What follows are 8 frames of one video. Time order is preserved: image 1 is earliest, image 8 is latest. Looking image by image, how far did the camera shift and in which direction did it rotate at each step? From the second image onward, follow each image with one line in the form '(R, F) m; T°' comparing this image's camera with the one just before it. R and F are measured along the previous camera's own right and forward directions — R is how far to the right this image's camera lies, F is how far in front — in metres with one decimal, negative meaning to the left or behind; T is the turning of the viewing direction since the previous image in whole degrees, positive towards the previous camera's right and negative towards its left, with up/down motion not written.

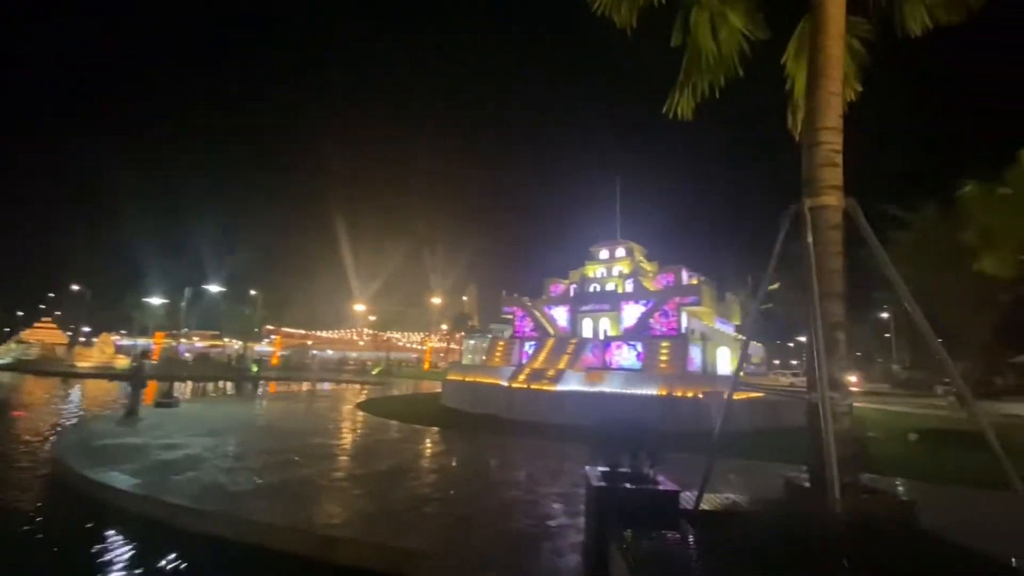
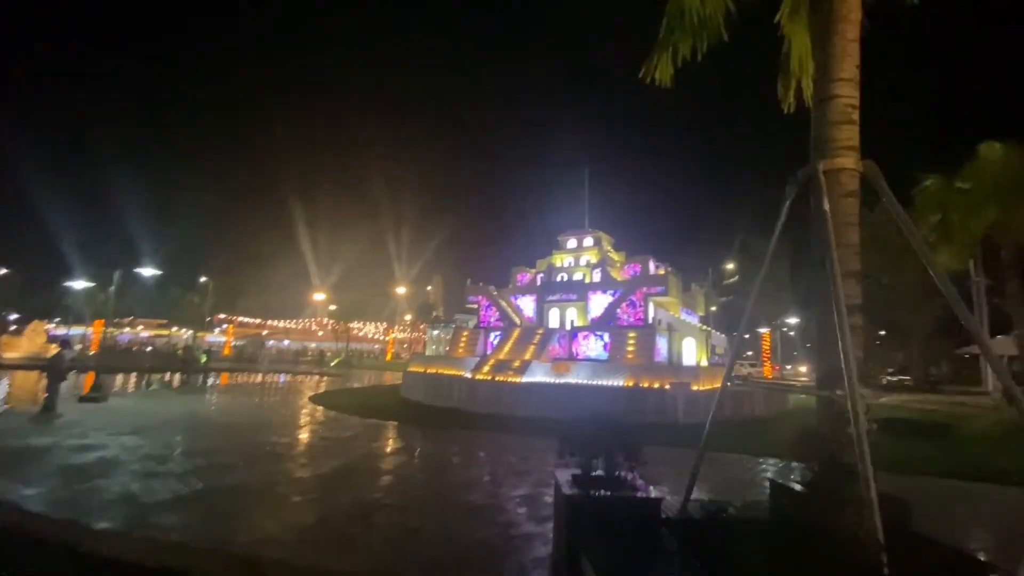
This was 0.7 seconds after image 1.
(+0.1, +0.9) m; +4°
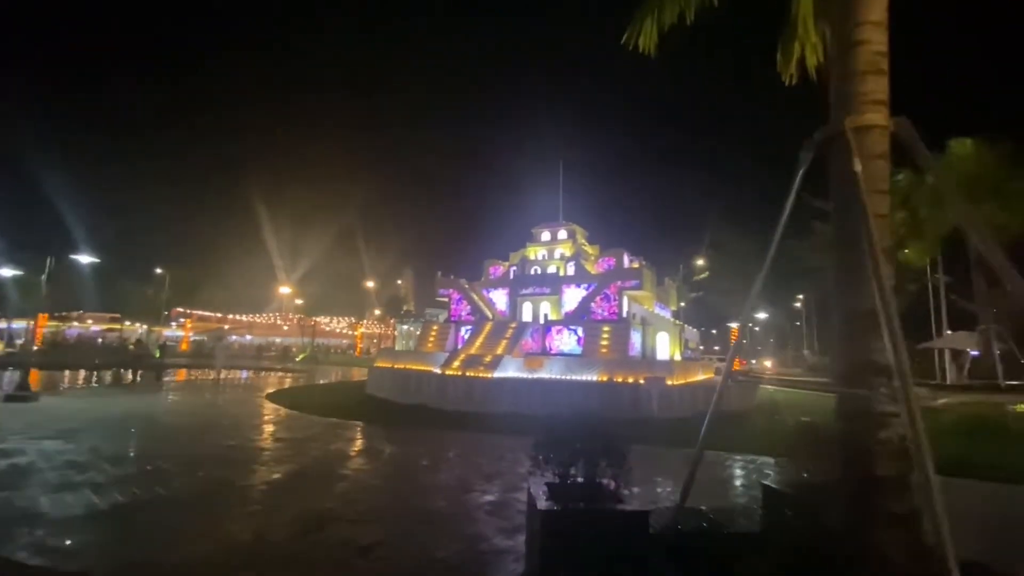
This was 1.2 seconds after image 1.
(0.0, +0.8) m; +3°
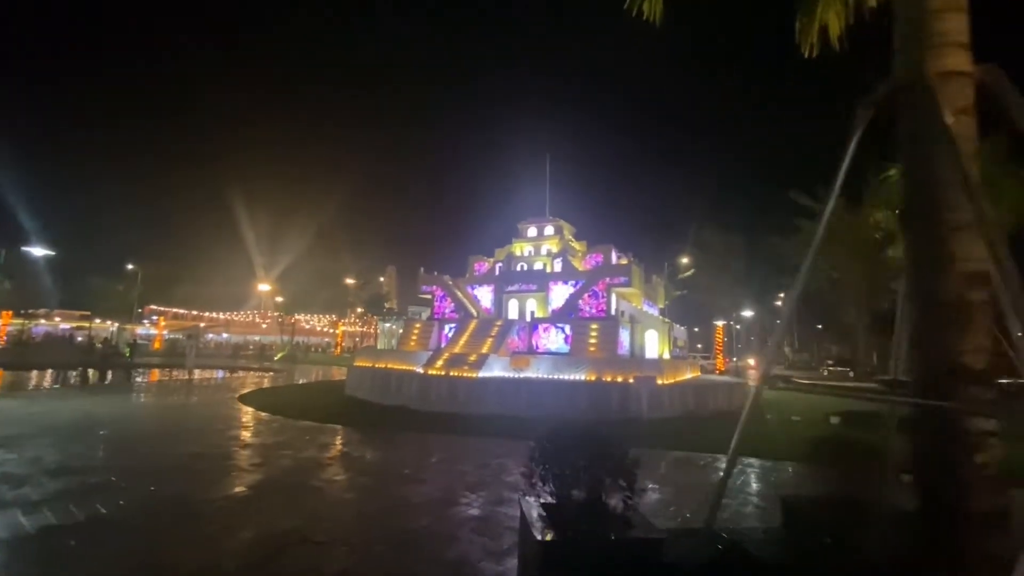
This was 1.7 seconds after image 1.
(-0.1, +0.7) m; +2°
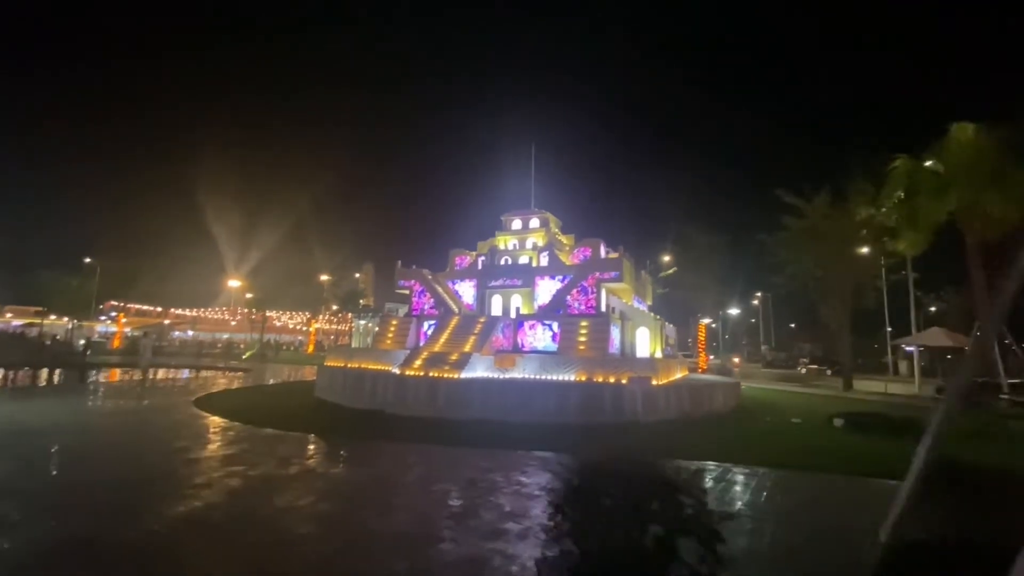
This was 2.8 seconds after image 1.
(-0.3, +1.4) m; +3°
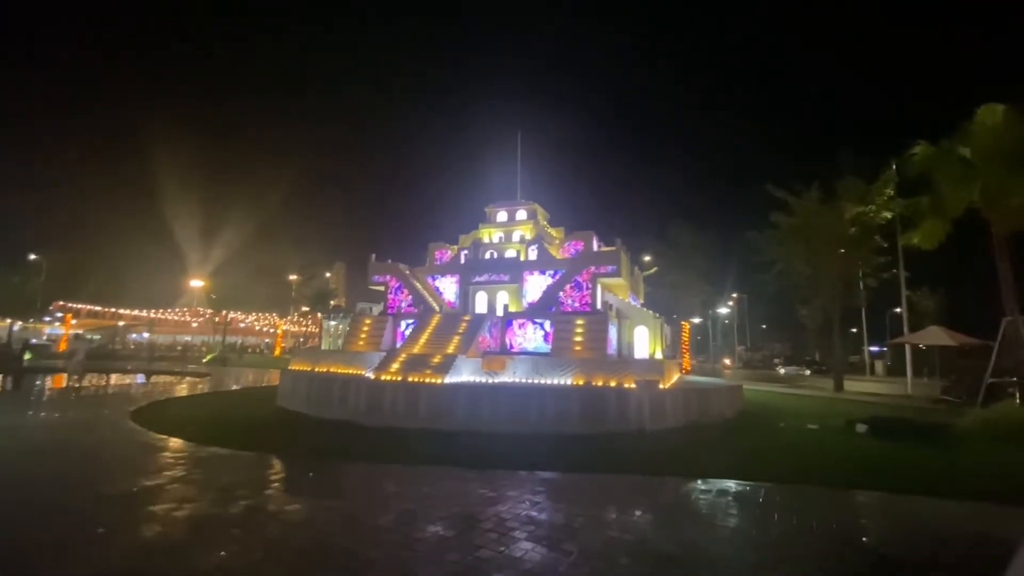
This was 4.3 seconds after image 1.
(-0.6, +1.9) m; +3°
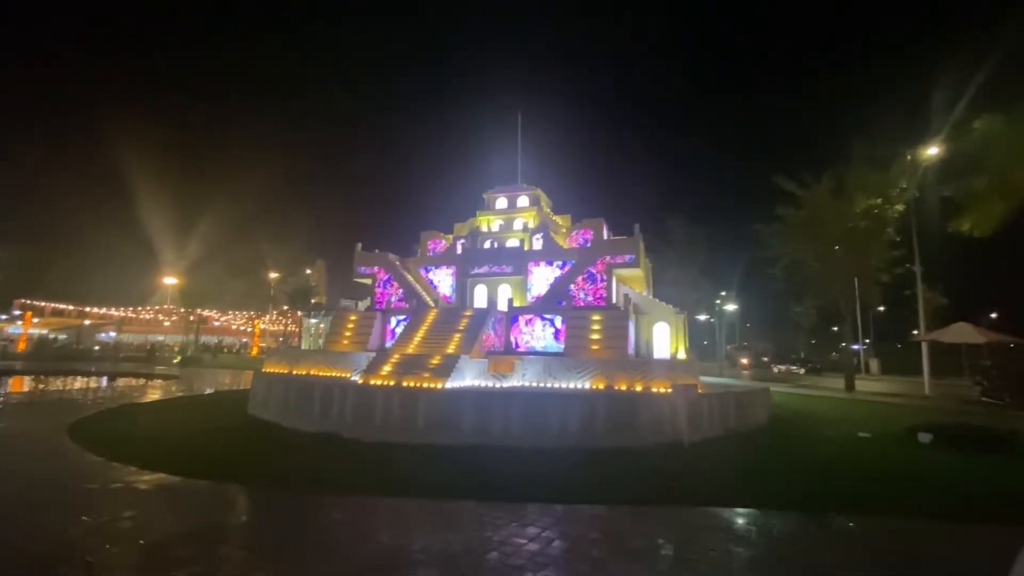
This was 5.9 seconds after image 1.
(-0.9, +2.2) m; +2°
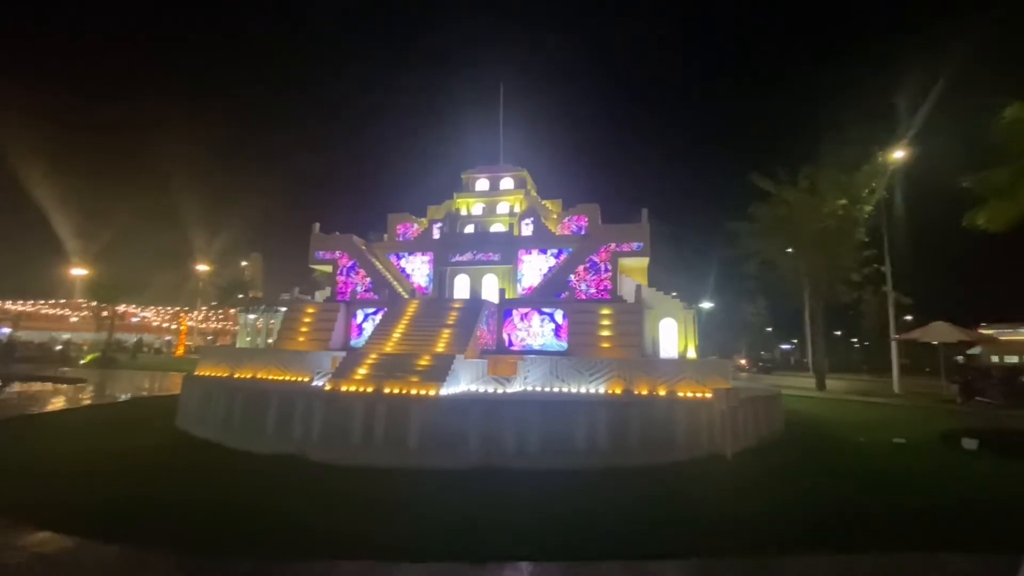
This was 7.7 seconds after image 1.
(-1.5, +2.4) m; +7°
